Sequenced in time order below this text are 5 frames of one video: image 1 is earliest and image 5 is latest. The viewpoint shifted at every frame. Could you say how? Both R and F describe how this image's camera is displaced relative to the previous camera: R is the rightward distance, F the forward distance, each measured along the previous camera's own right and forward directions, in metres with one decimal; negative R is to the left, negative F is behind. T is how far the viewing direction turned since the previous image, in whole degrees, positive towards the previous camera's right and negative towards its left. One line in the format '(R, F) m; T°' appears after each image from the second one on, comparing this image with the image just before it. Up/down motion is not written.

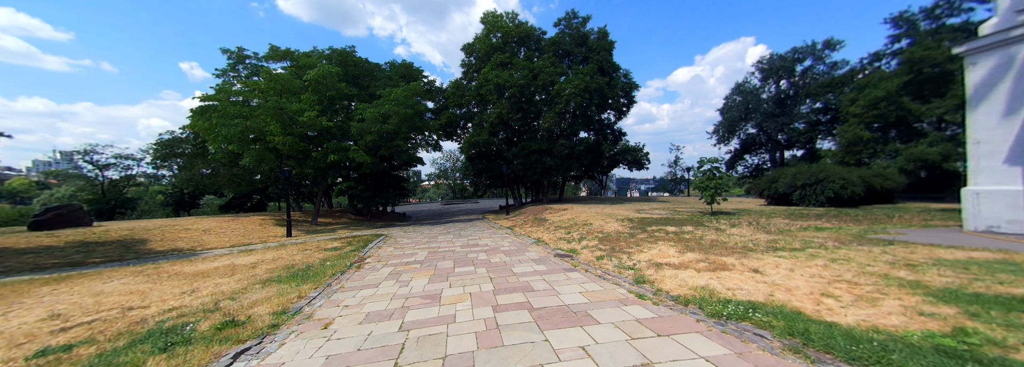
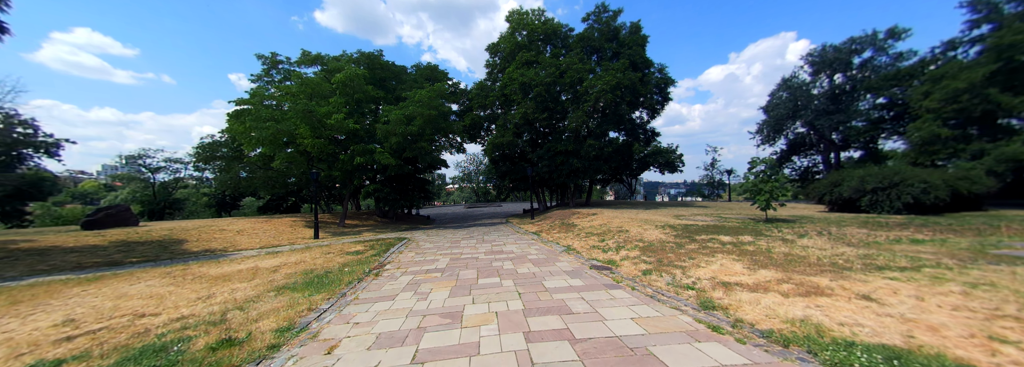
(-0.1, +0.7) m; -5°
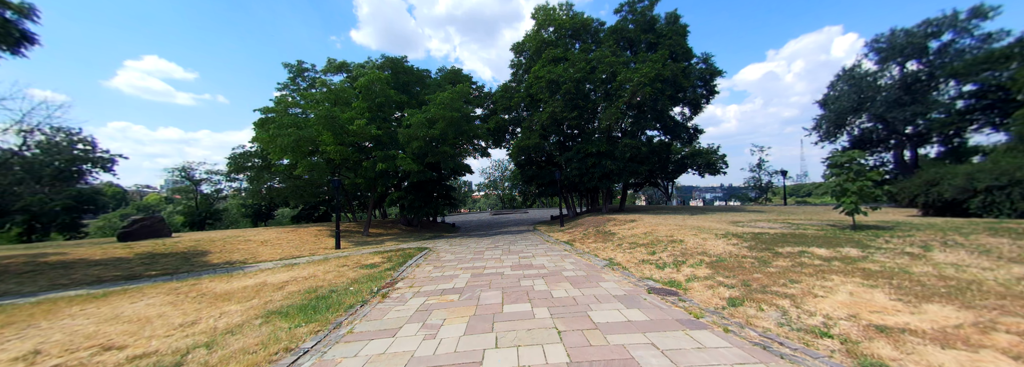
(-0.1, +1.1) m; -5°
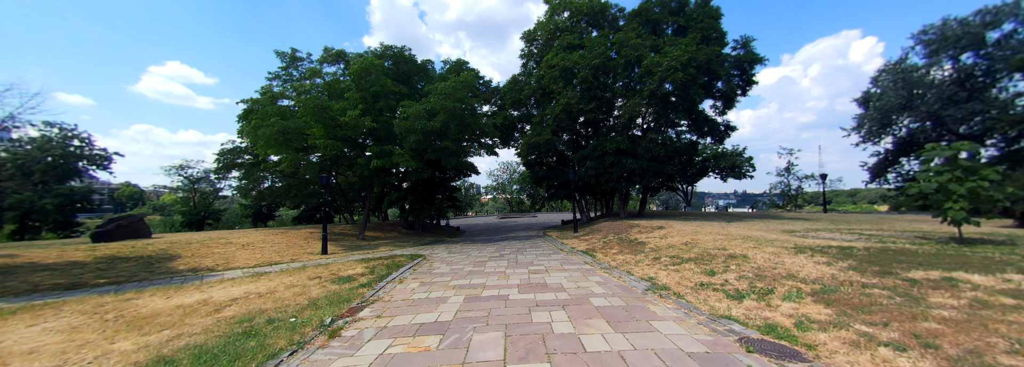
(0.0, +1.6) m; -2°
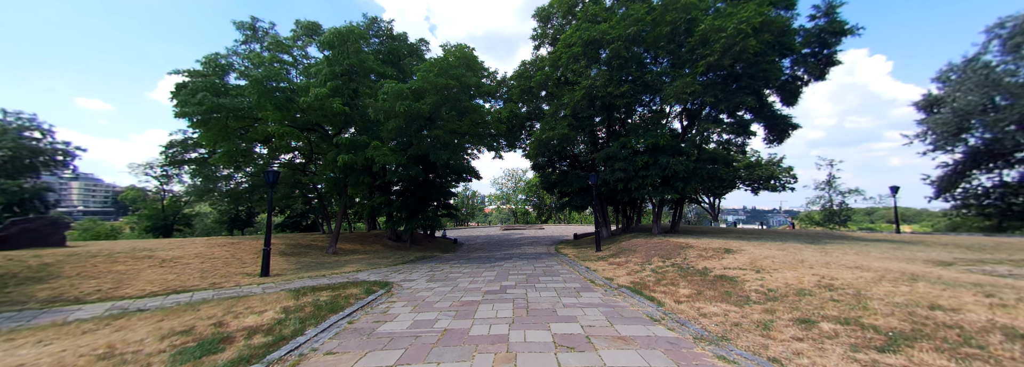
(-0.1, +3.0) m; -1°
